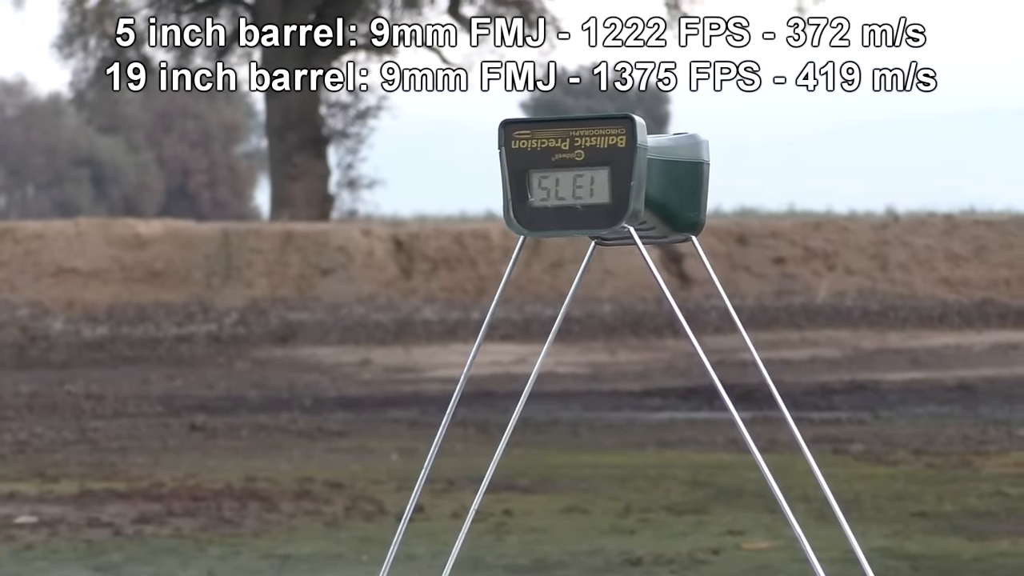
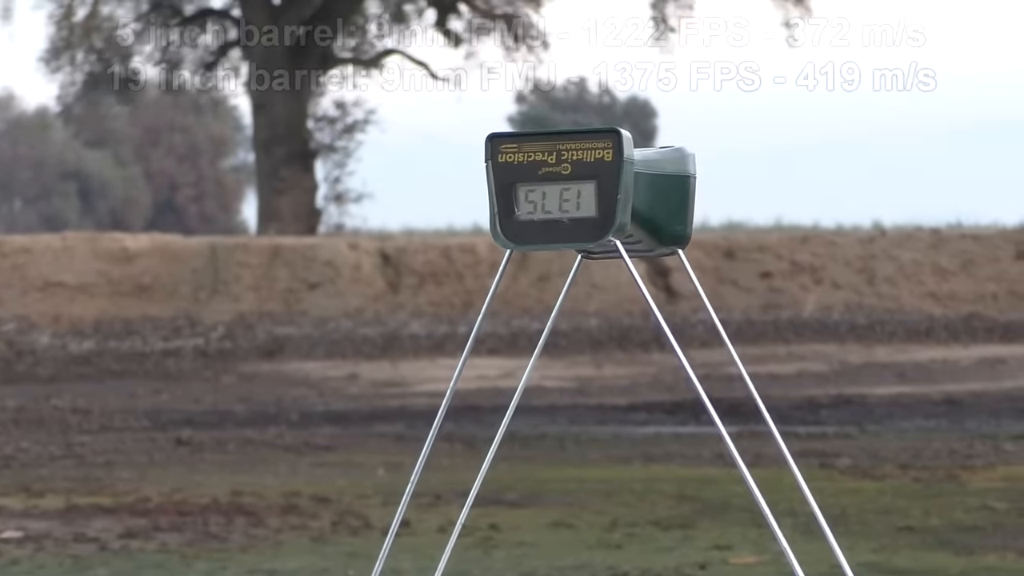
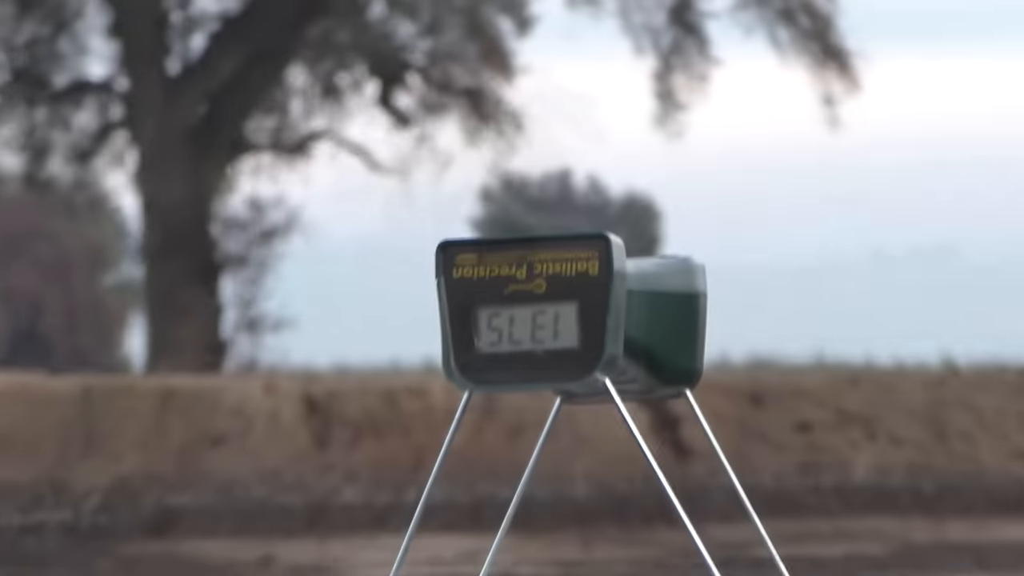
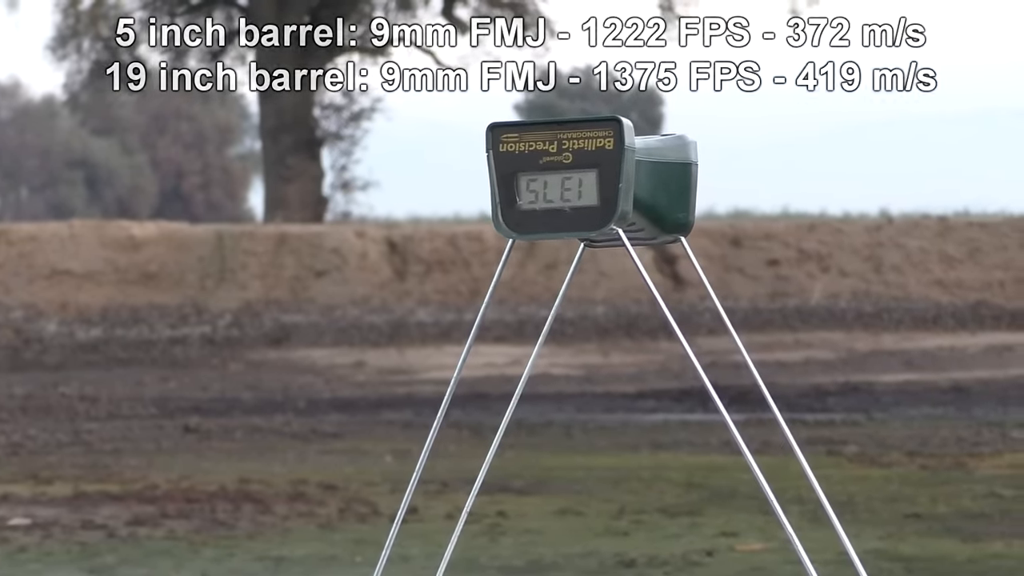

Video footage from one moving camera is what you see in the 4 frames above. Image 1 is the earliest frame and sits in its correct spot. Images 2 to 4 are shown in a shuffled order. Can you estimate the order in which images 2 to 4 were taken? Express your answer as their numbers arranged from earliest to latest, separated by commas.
4, 2, 3
